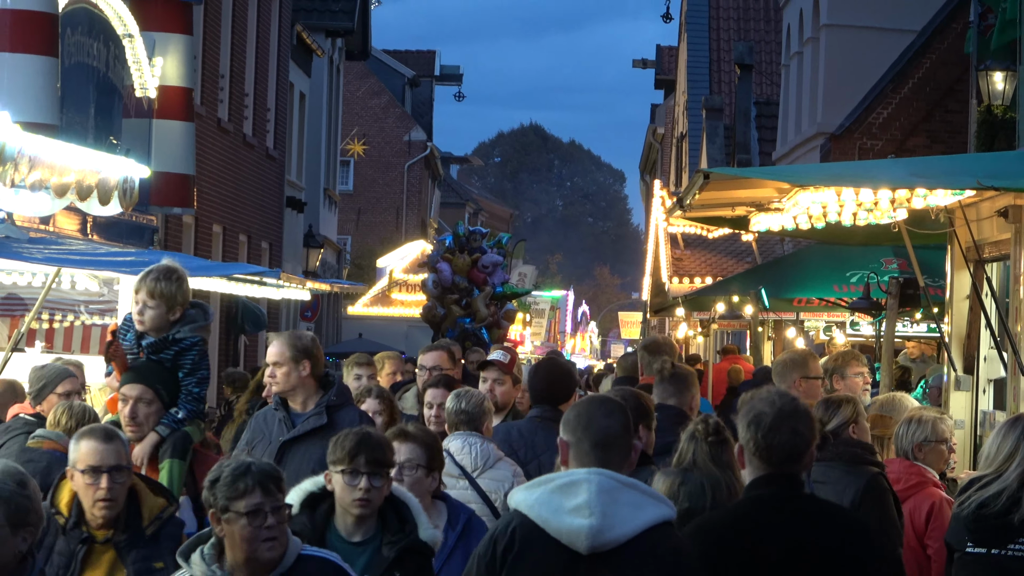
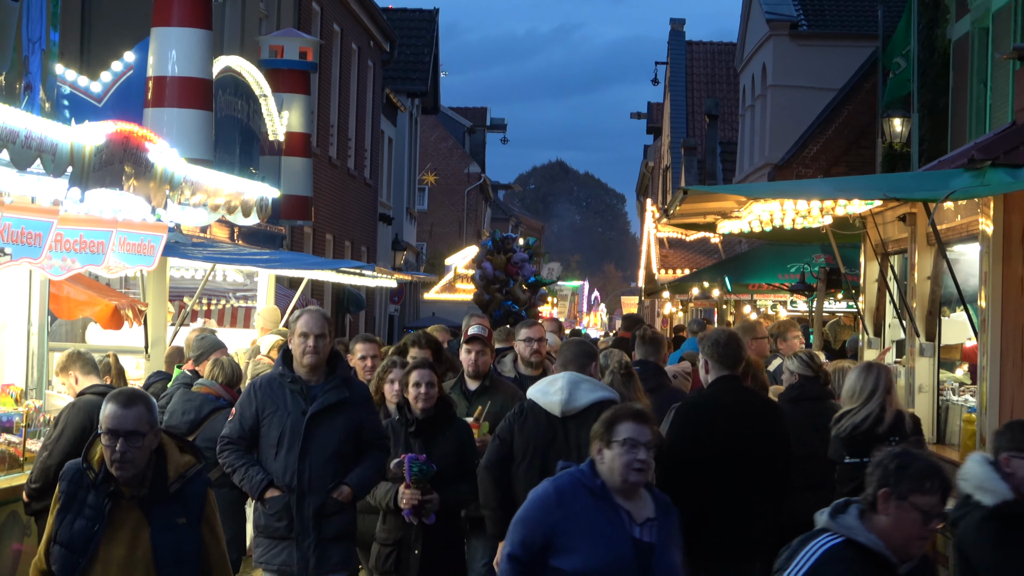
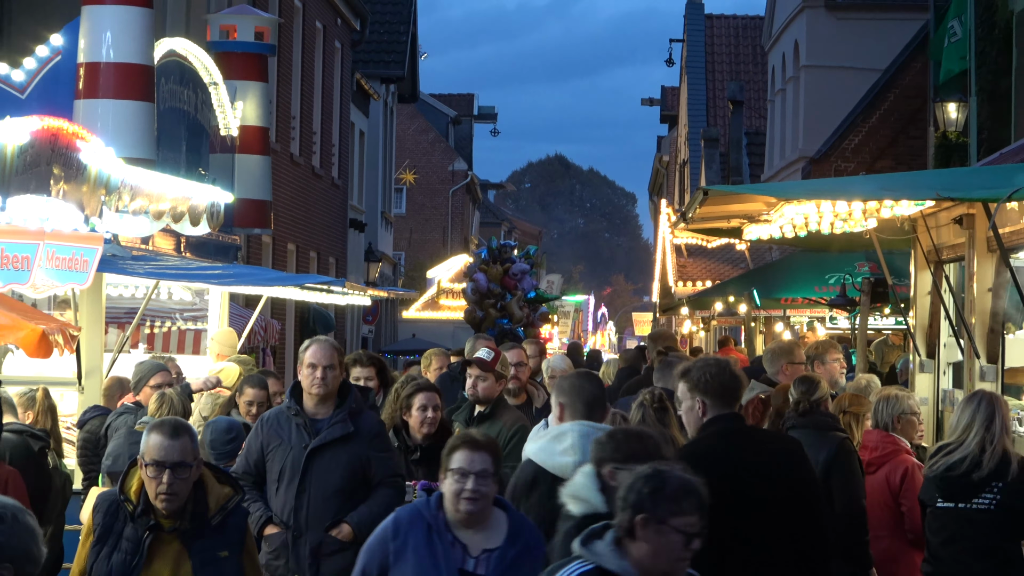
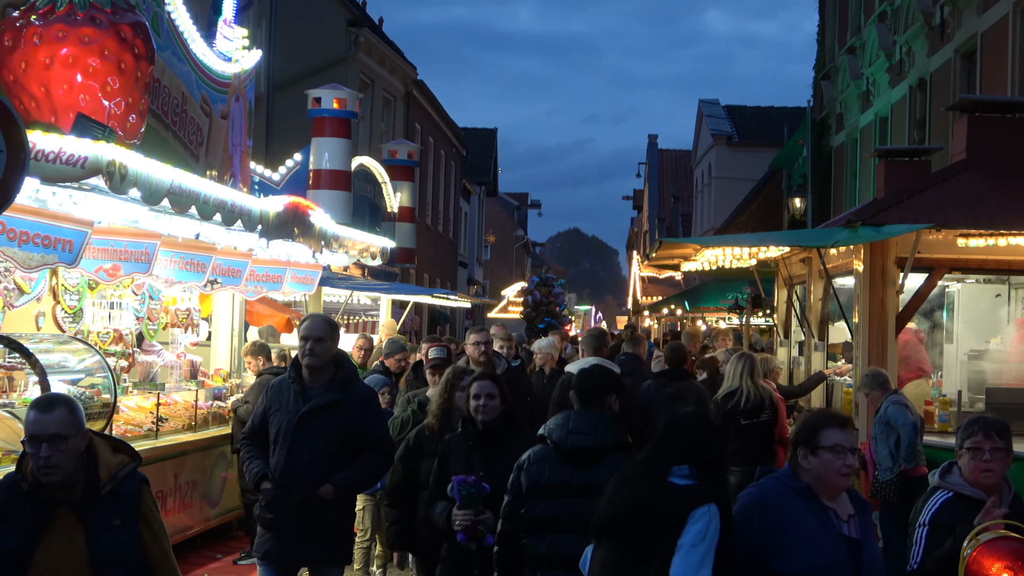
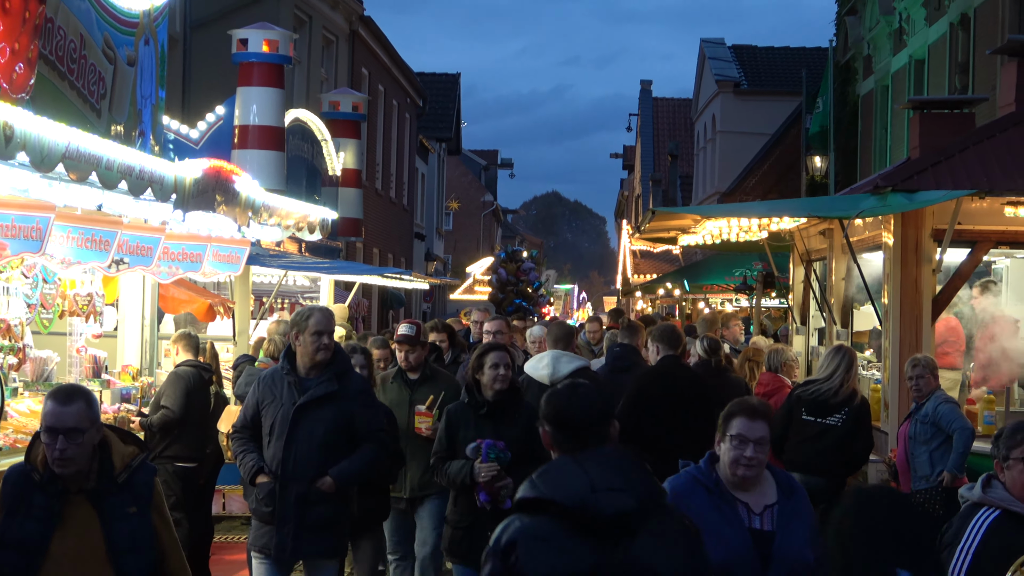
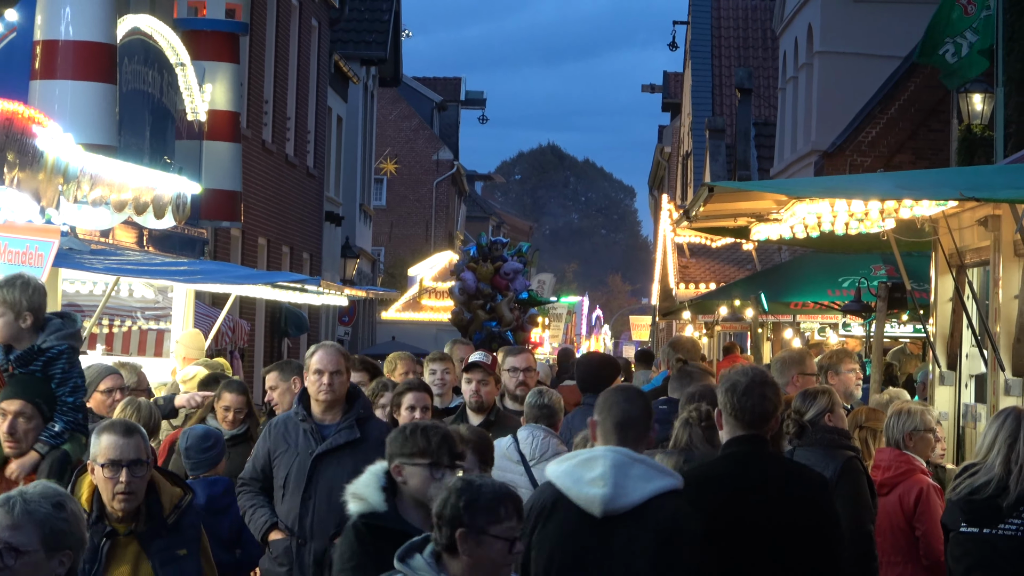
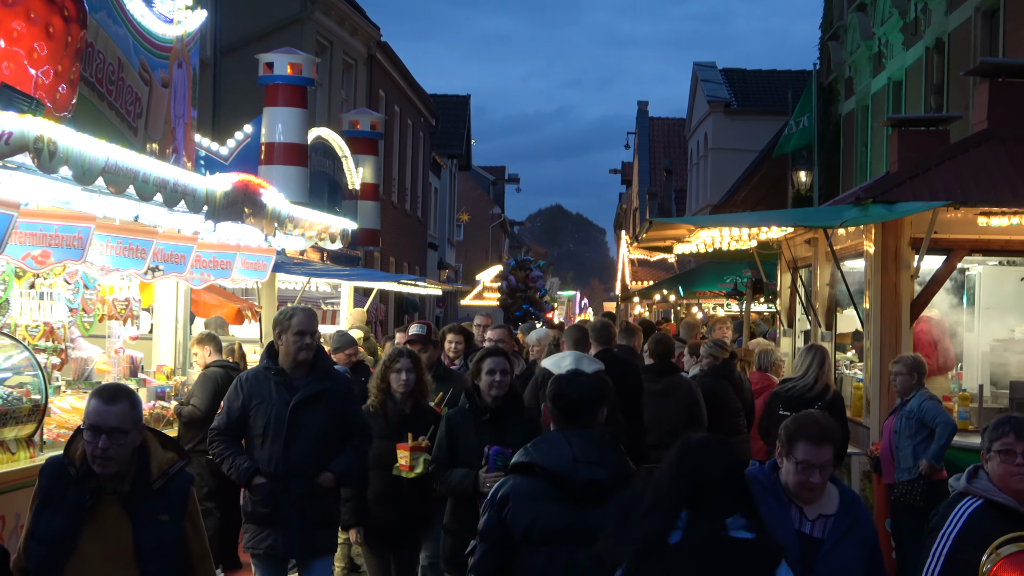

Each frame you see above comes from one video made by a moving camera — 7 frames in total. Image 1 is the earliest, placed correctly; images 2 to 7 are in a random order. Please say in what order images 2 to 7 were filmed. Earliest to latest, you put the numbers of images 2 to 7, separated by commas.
6, 3, 2, 5, 7, 4
